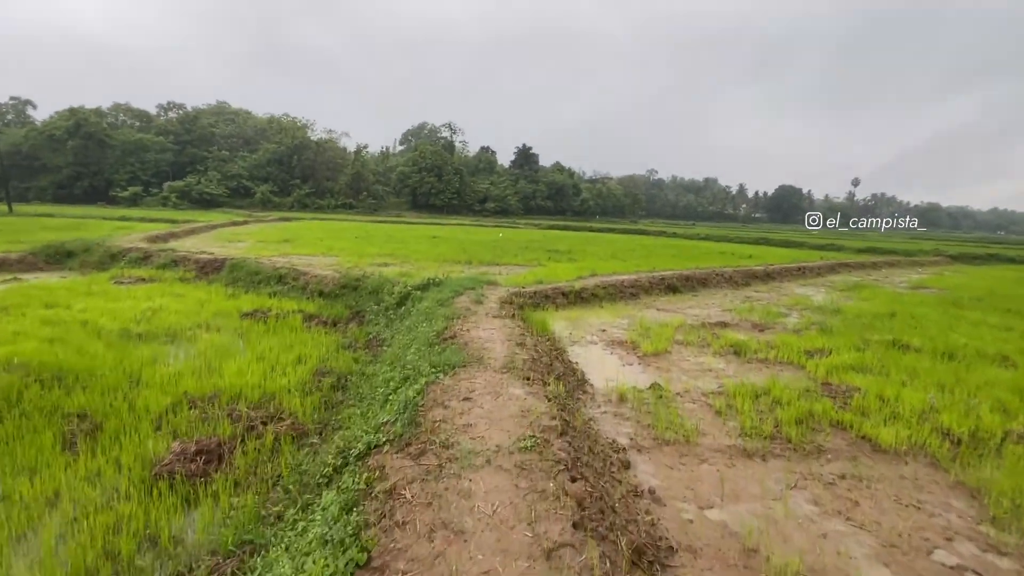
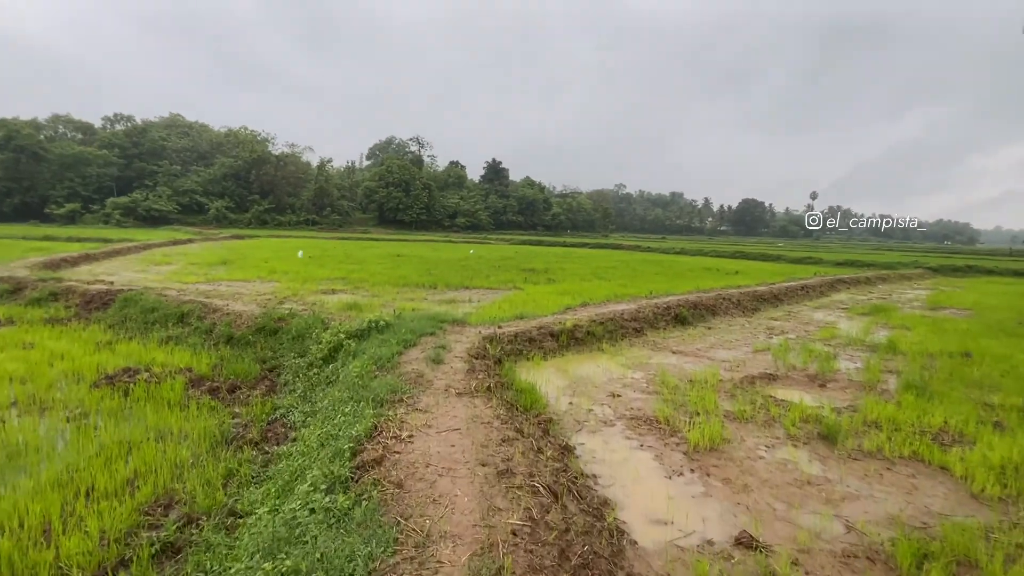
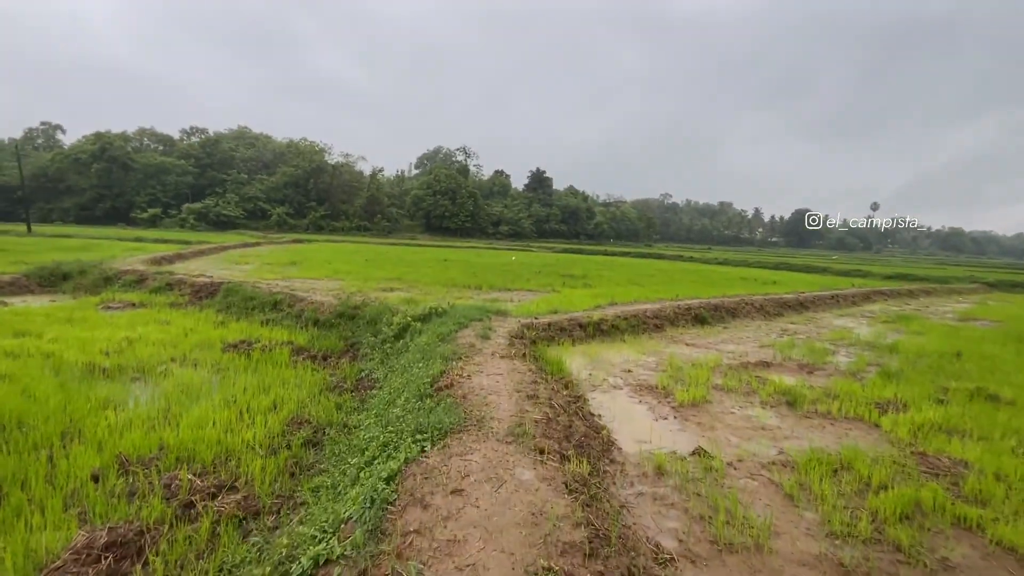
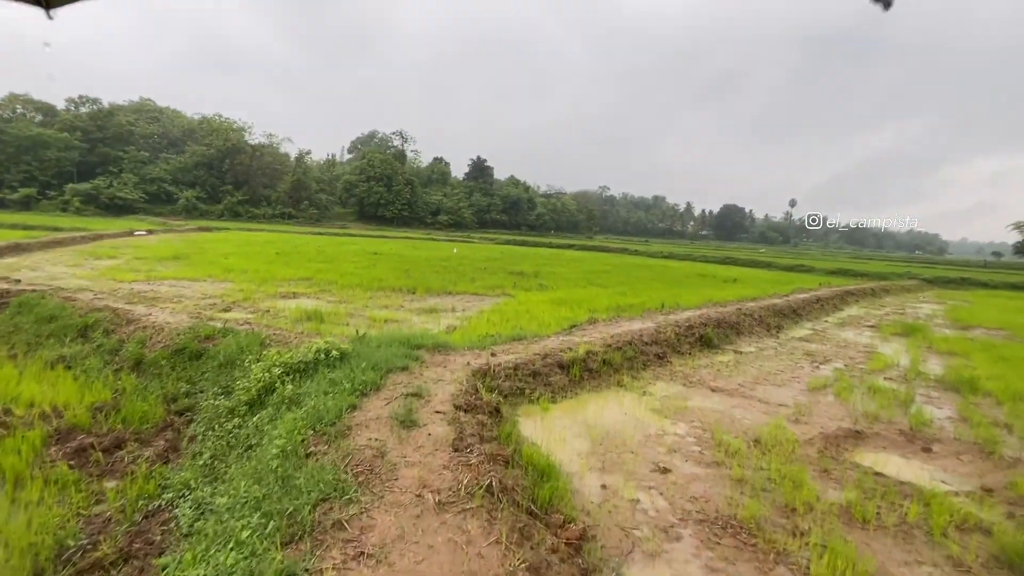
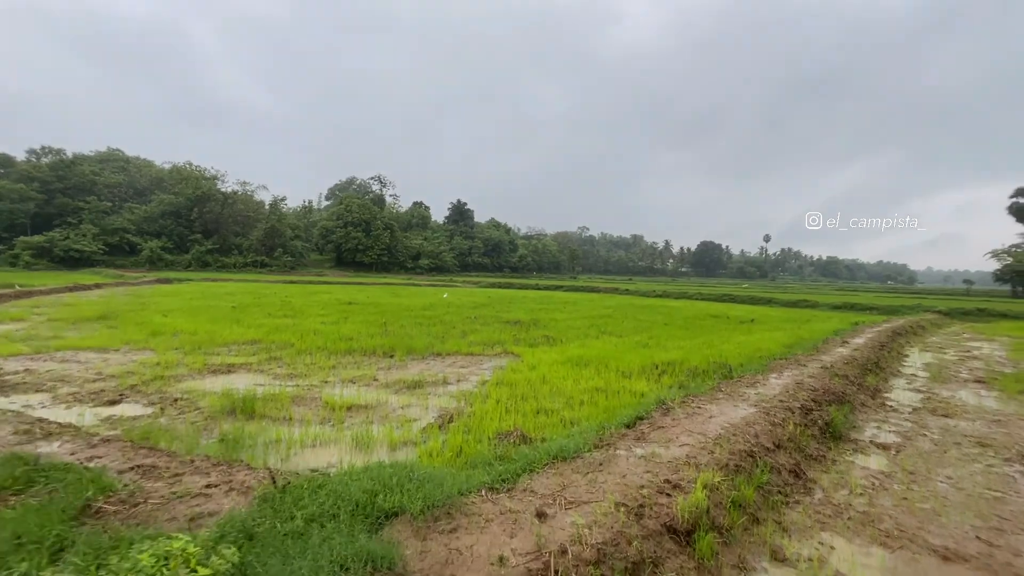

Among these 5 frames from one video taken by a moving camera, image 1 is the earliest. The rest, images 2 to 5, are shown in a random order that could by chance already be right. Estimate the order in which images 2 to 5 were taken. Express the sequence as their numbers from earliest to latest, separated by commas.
3, 2, 4, 5
